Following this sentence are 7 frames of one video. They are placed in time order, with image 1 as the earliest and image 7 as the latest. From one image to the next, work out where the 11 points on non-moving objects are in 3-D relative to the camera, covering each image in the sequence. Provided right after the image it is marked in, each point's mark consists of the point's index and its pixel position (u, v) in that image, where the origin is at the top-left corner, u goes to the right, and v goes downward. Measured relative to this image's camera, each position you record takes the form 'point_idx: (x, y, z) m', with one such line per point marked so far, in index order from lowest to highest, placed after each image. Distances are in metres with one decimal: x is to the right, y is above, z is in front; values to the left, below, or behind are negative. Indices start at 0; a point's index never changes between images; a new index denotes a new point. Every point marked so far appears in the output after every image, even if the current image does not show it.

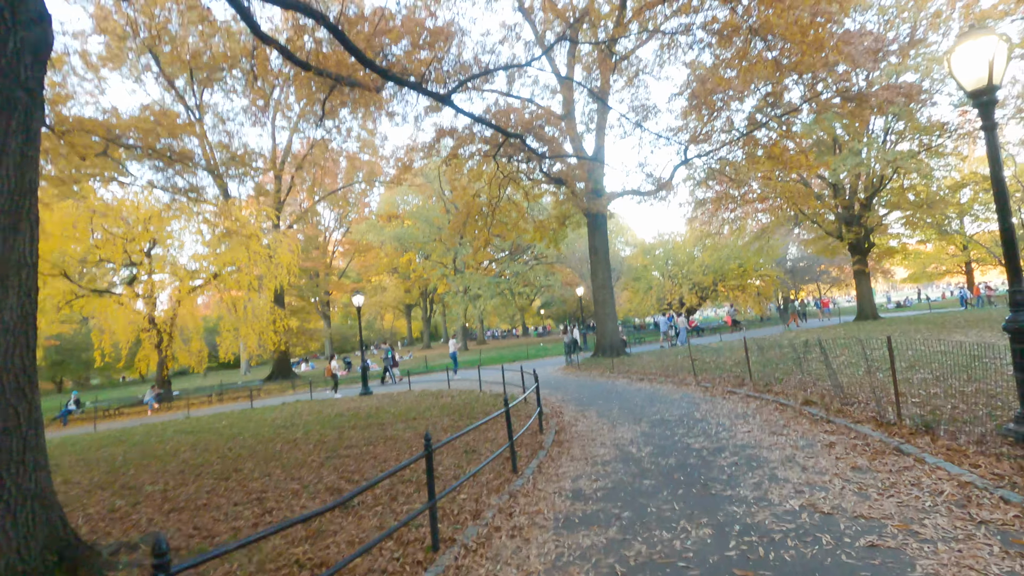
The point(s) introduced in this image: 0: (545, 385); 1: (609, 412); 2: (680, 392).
0: (+0.7, -2.1, +11.9) m
1: (+1.3, -1.7, +7.3) m
2: (+2.6, -1.6, +8.5) m
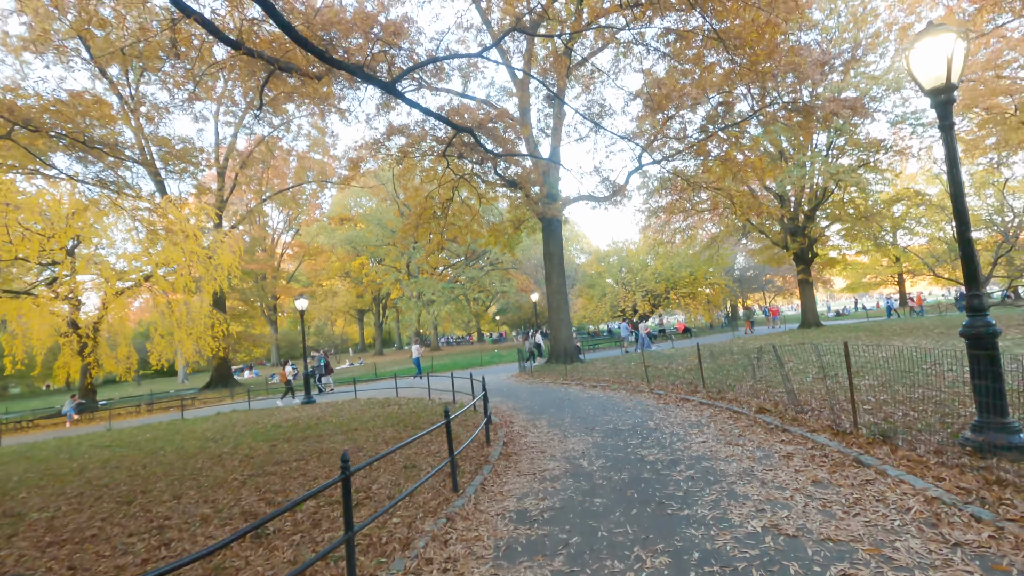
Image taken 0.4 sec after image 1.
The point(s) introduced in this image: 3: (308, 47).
0: (-0.3, -2.2, +11.5) m
1: (+0.6, -1.7, +7.0) m
2: (+1.9, -1.7, +8.3) m
3: (-2.5, +3.0, +6.8) m
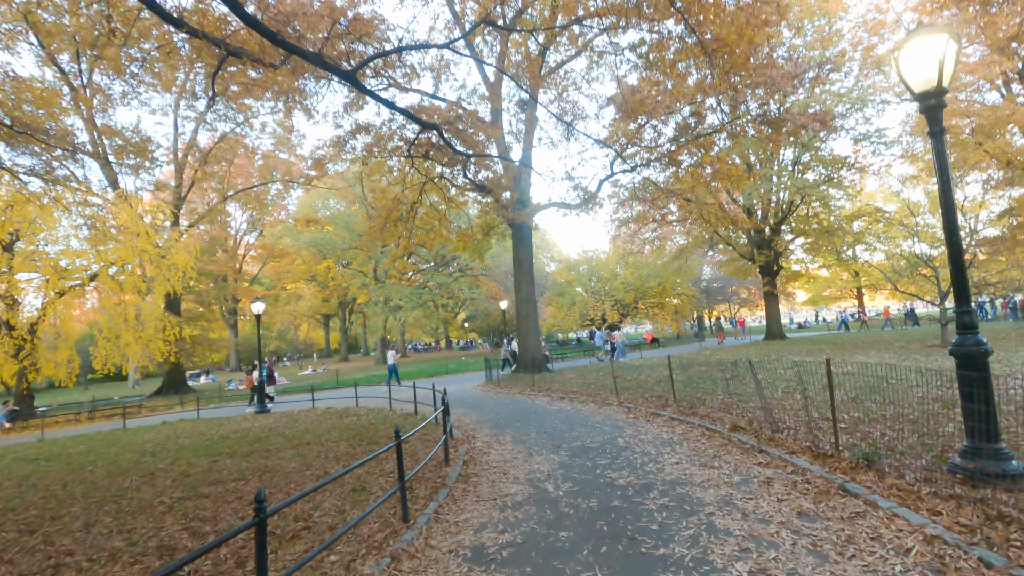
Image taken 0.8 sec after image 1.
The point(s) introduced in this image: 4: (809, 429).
0: (-1.0, -2.4, +11.1) m
1: (+0.2, -1.8, +6.6) m
2: (+1.3, -1.8, +8.0) m
3: (-2.9, +3.0, +6.4) m
4: (+2.9, -1.4, +5.2) m
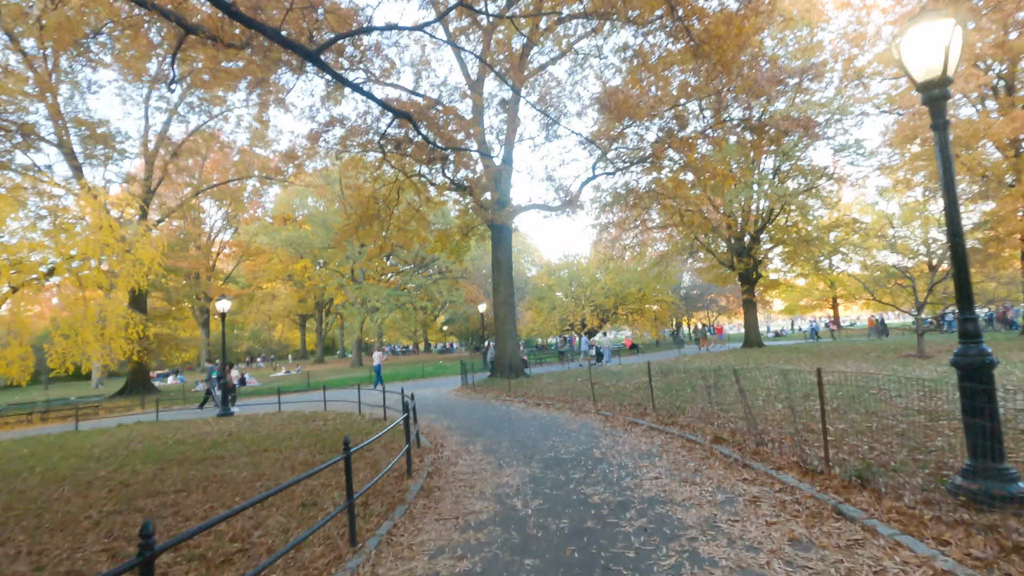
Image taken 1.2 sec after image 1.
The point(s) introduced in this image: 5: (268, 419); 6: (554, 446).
0: (-1.5, -2.4, +10.7) m
1: (-0.2, -1.8, +6.3) m
2: (+0.9, -1.9, +7.7) m
3: (-3.1, +3.0, +5.9) m
4: (+2.6, -1.4, +5.0) m
5: (-5.1, -2.8, +11.5) m
6: (+0.5, -1.7, +6.0) m
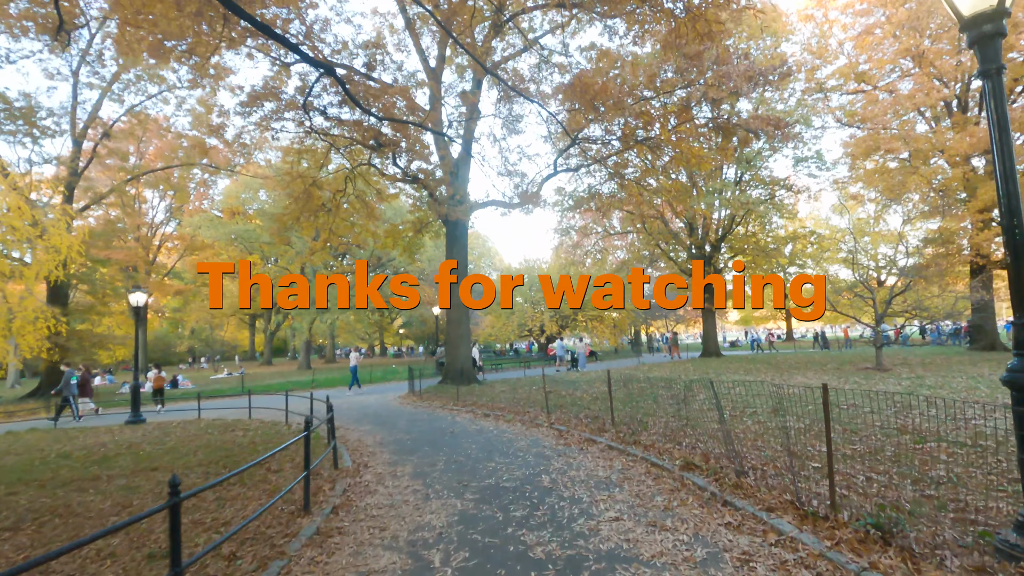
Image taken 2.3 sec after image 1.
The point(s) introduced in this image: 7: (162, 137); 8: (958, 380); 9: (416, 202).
0: (-2.5, -2.3, +9.6) m
1: (-0.8, -1.7, +5.3) m
2: (+0.2, -1.9, +6.8) m
3: (-3.6, +3.2, +4.8) m
4: (+2.1, -1.4, +4.2) m
5: (-6.1, -2.6, +10.1) m
6: (-0.1, -1.7, +5.0) m
7: (-12.5, +5.5, +19.6) m
8: (+8.8, -1.8, +10.7) m
9: (-2.7, +2.4, +15.4) m
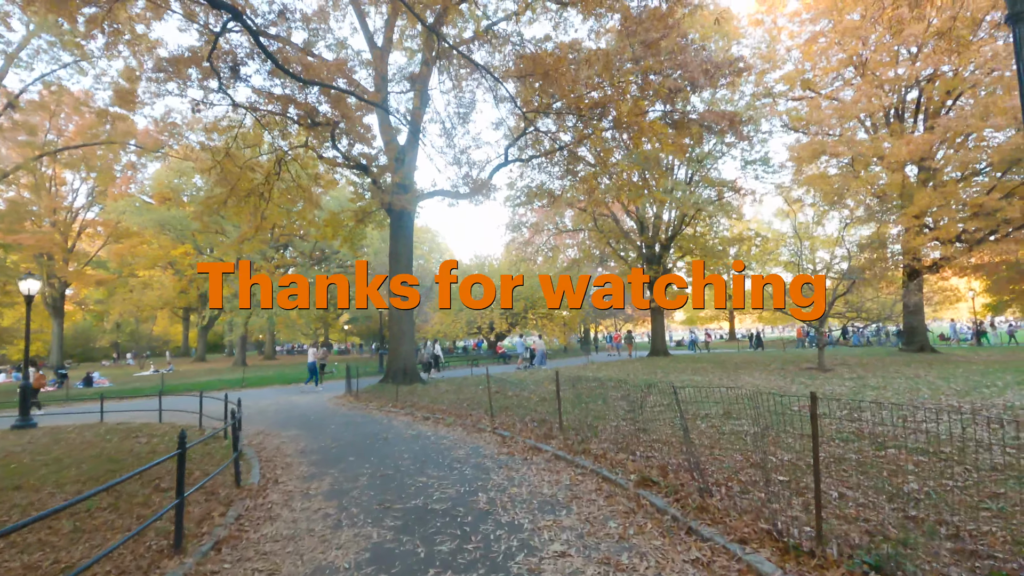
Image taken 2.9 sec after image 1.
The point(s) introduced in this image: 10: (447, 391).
0: (-3.4, -2.2, +8.7) m
1: (-1.4, -1.6, +4.6) m
2: (-0.5, -1.8, +6.2) m
3: (-4.0, +3.3, +3.8) m
4: (+1.6, -1.4, +3.8) m
5: (-7.1, -2.4, +8.9) m
6: (-0.7, -1.6, +4.4) m
7: (-14.2, +5.9, +17.8) m
8: (+7.7, -1.8, +10.8) m
9: (-4.1, +2.6, +14.5) m
10: (-1.3, -2.1, +11.3) m
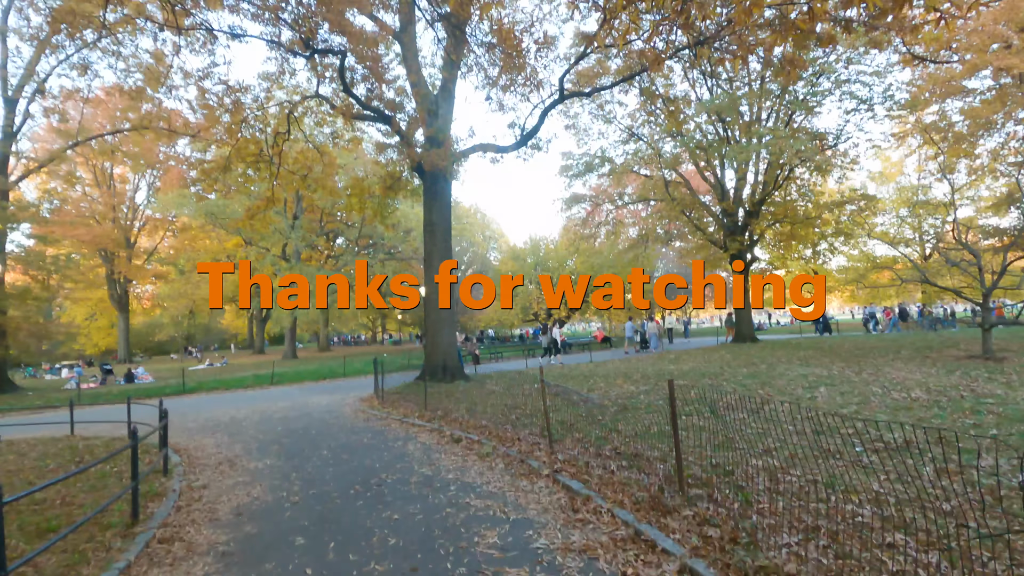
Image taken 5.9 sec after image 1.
0: (-2.7, -1.8, +6.4) m
1: (-1.0, -1.4, +2.0) m
2: (0.0, -1.4, +3.5) m
3: (-3.9, +3.5, +1.5) m
4: (+1.8, -1.0, +0.9) m
5: (-6.3, -2.1, +7.0) m
6: (-0.4, -1.3, +1.8) m
7: (-12.6, +6.2, +16.4) m
8: (+8.6, -1.2, +7.3) m
9: (-2.8, +3.1, +12.1) m
10: (-0.3, -1.7, +8.7) m
